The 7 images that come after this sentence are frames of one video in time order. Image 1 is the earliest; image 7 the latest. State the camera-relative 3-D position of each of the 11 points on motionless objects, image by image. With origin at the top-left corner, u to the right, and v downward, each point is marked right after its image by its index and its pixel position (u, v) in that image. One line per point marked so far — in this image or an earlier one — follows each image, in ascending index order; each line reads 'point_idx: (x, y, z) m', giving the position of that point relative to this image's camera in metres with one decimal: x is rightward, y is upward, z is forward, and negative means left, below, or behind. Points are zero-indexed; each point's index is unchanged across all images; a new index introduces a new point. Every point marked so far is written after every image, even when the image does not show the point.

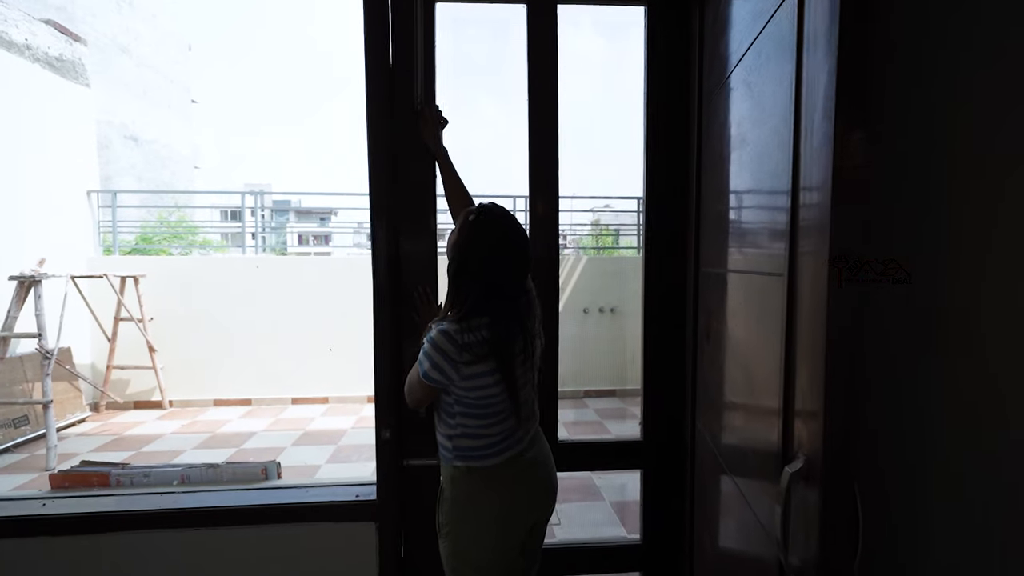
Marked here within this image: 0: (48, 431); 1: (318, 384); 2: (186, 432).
0: (-3.2, -1.0, +3.3) m
1: (-2.0, -1.0, +4.8) m
2: (-2.7, -1.2, +4.0) m
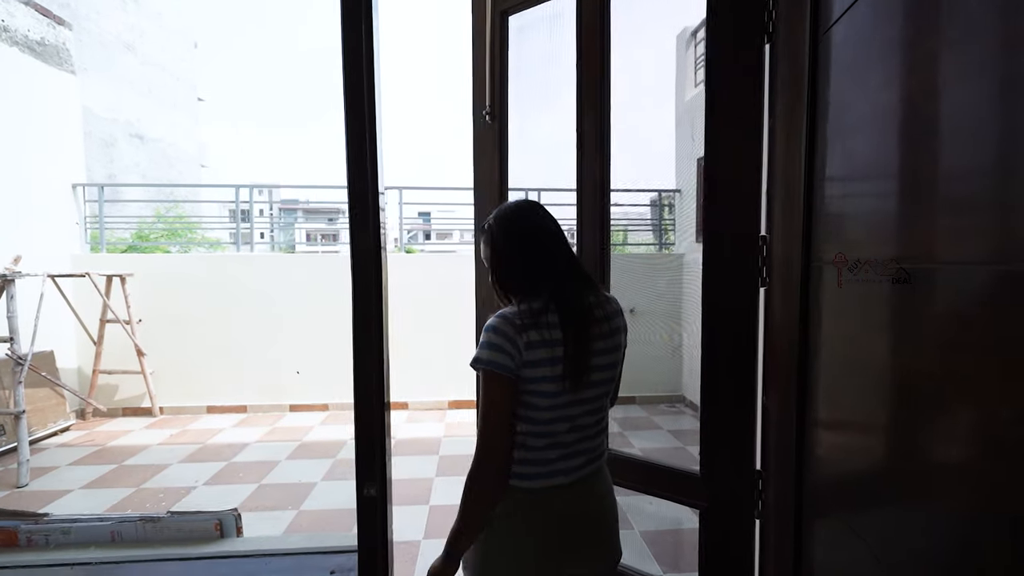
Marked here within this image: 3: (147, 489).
0: (-3.1, -1.0, +3.0) m
1: (-1.9, -1.0, +4.5) m
2: (-2.6, -1.2, +3.7) m
3: (-2.3, -1.3, +3.0) m
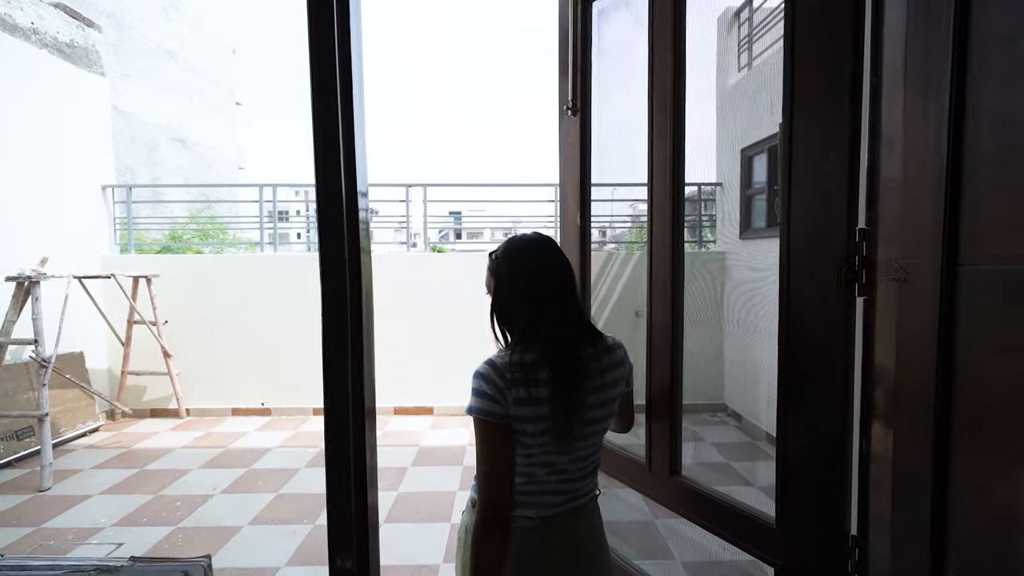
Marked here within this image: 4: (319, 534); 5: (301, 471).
0: (-2.9, -1.0, +3.0) m
1: (-1.6, -1.0, +4.4) m
2: (-2.4, -1.2, +3.7) m
3: (-2.1, -1.3, +2.9) m
4: (-1.0, -1.3, +2.5) m
5: (-1.4, -1.3, +3.3) m
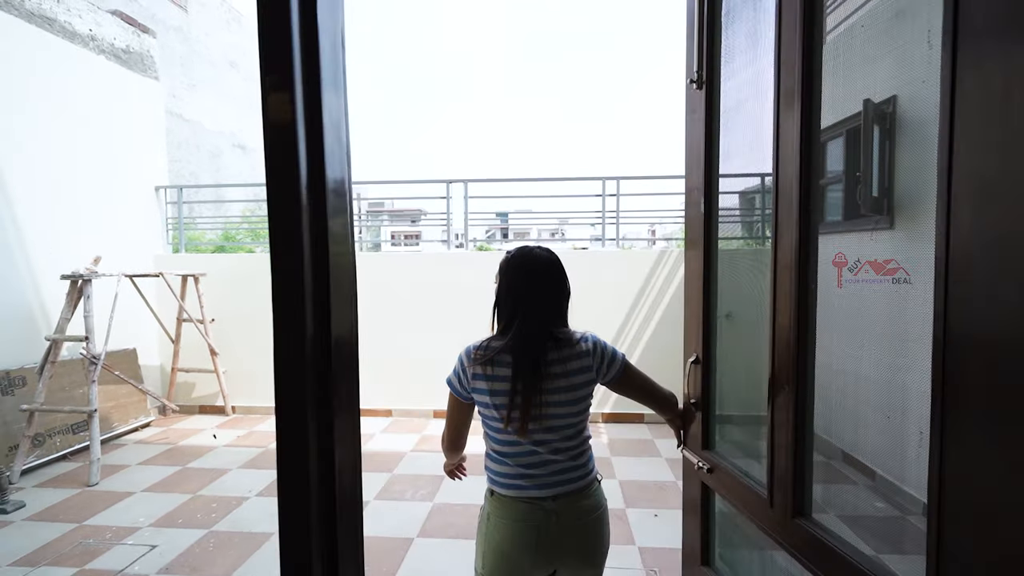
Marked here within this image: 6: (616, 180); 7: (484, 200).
0: (-2.7, -1.0, +3.0) m
1: (-1.2, -1.0, +4.4) m
2: (-2.1, -1.2, +3.7) m
3: (-1.9, -1.3, +2.8) m
4: (-0.8, -1.3, +2.4) m
5: (-1.2, -1.2, +3.2) m
6: (+0.9, +1.0, +4.3) m
7: (-0.3, +0.8, +4.5) m
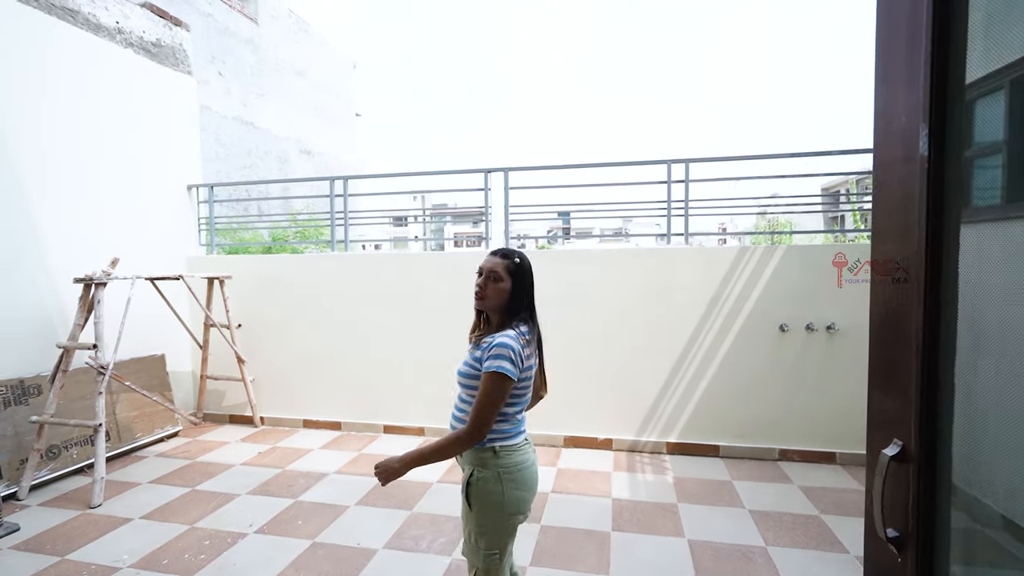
0: (-2.5, -1.0, +2.8) m
1: (-0.8, -1.0, +3.9) m
2: (-1.8, -1.2, +3.4) m
3: (-1.7, -1.3, +2.5) m
4: (-0.7, -1.3, +1.9) m
5: (-0.9, -1.3, +2.7) m
6: (+1.3, +1.0, +3.6) m
7: (+0.1, +0.8, +3.9) m
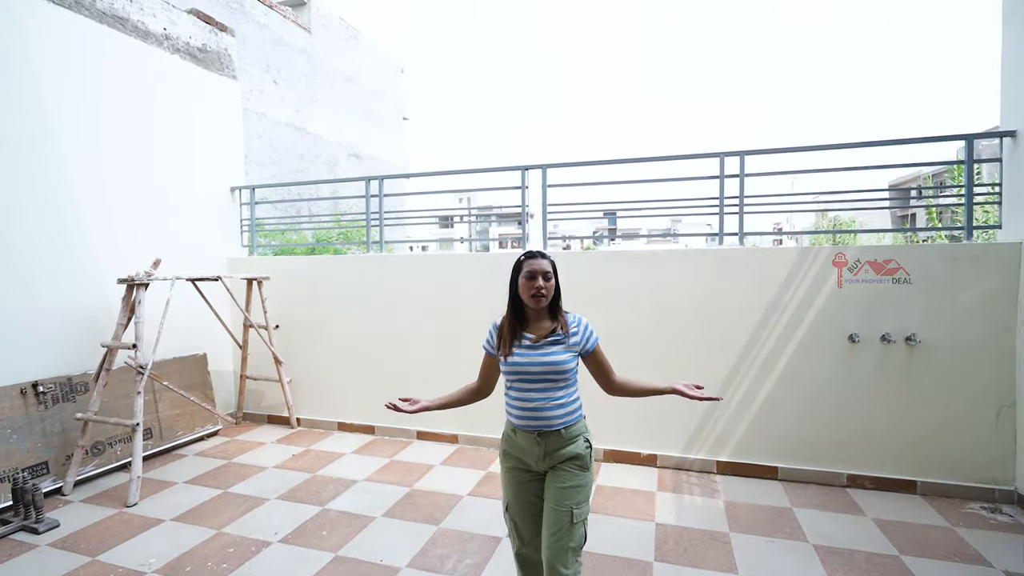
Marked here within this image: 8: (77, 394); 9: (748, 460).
0: (-2.3, -1.0, +2.9) m
1: (-0.5, -1.0, +3.8) m
2: (-1.6, -1.3, +3.3) m
3: (-1.5, -1.3, +2.5) m
4: (-0.6, -1.3, +1.8) m
5: (-0.8, -1.3, +2.6) m
6: (+1.6, +0.9, +3.3) m
7: (+0.4, +0.8, +3.7) m
8: (-2.8, -0.7, +3.1) m
9: (+1.6, -1.1, +3.1) m
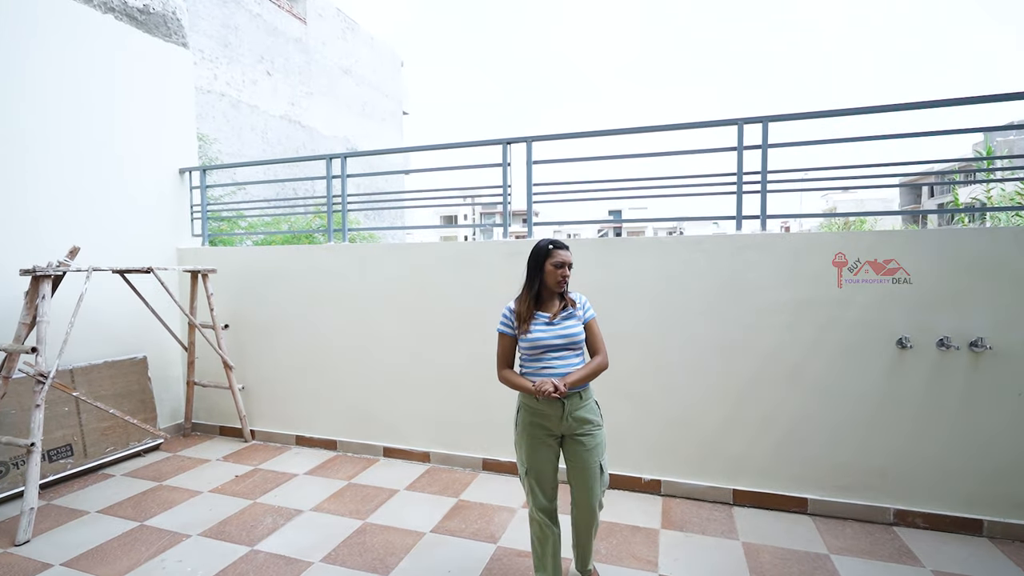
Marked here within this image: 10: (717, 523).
0: (-2.4, -1.0, +2.4) m
1: (-0.6, -1.0, +3.3) m
2: (-1.7, -1.2, +2.8) m
3: (-1.6, -1.3, +2.0) m
4: (-0.7, -1.3, +1.3) m
5: (-0.9, -1.3, +2.1) m
6: (+1.4, +1.0, +2.8) m
7: (+0.3, +0.8, +3.2) m
8: (-3.0, -0.6, +2.6) m
9: (+1.4, -1.1, +2.6) m
10: (+1.1, -1.2, +2.5) m
